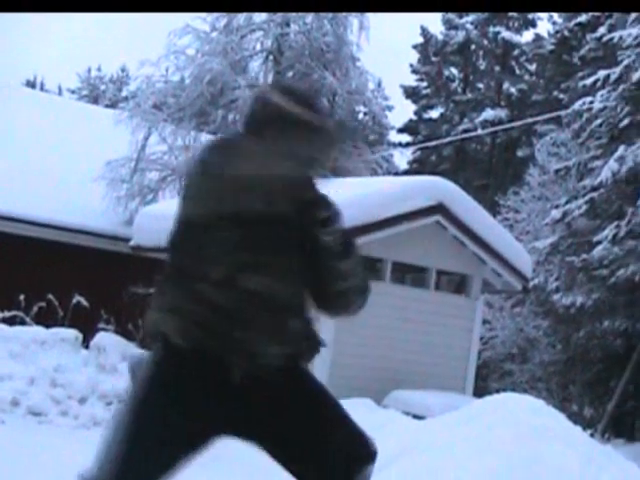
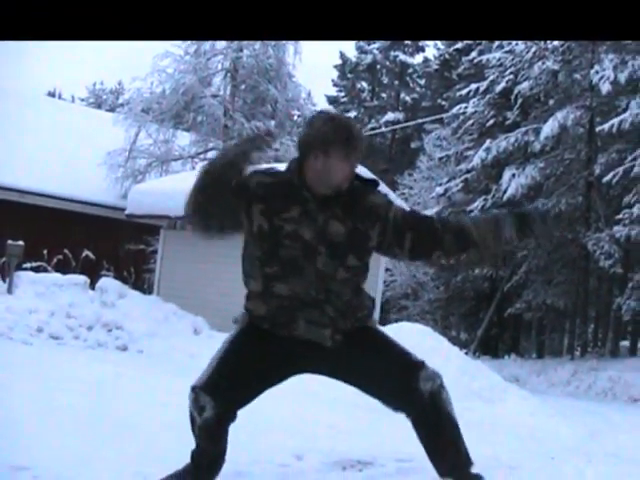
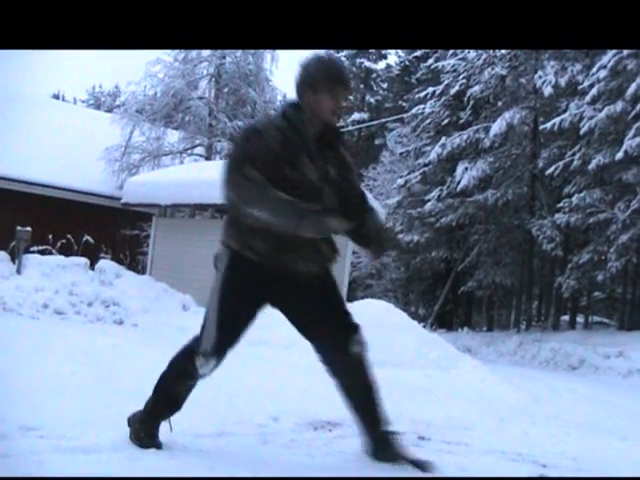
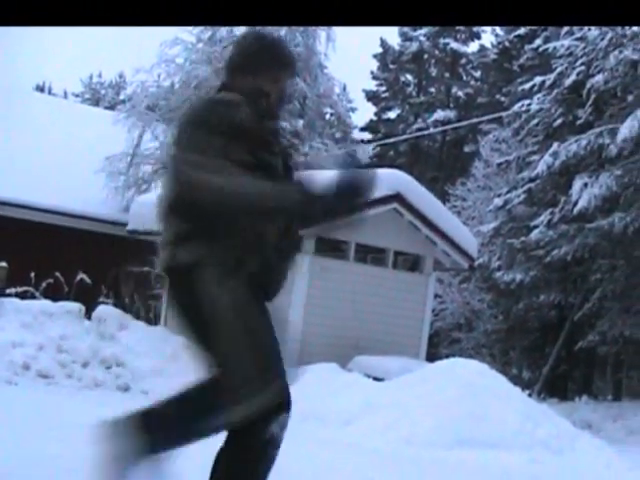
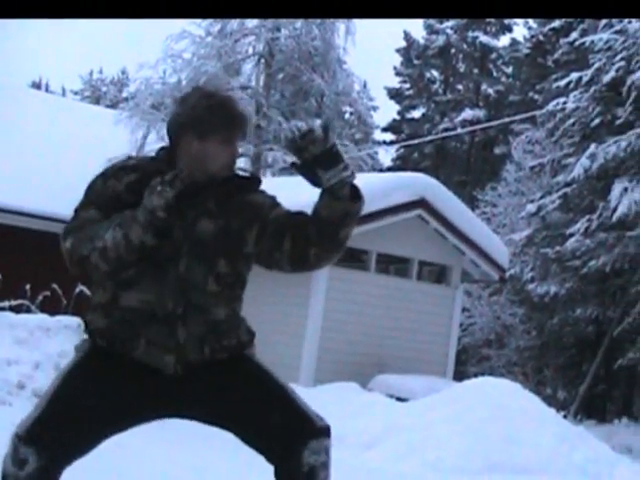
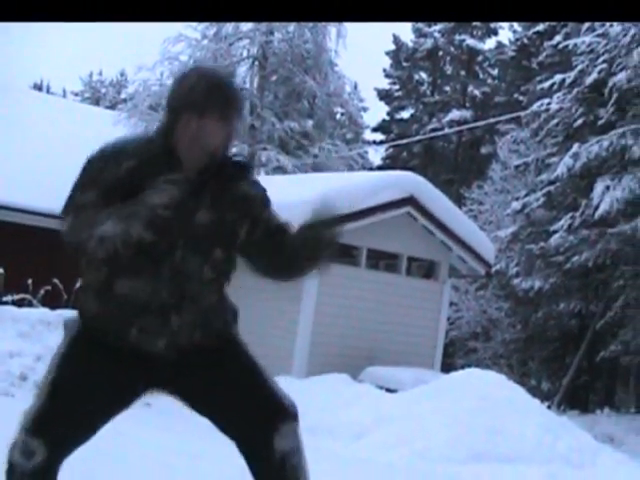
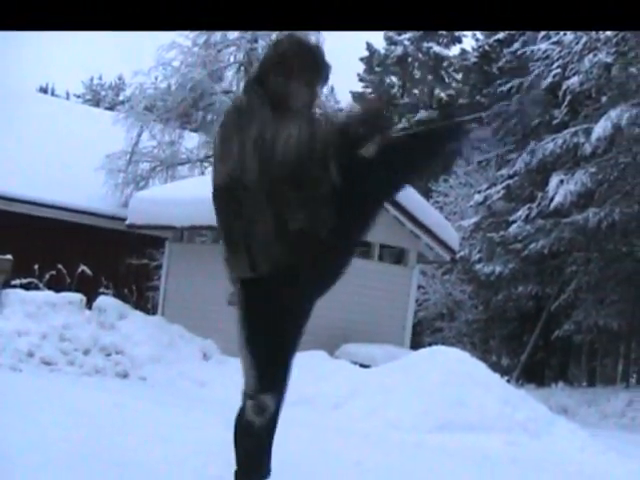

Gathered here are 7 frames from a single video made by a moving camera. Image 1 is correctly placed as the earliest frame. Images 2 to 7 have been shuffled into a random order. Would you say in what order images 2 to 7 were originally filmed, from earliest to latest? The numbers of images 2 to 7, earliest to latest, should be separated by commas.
5, 6, 4, 7, 2, 3
